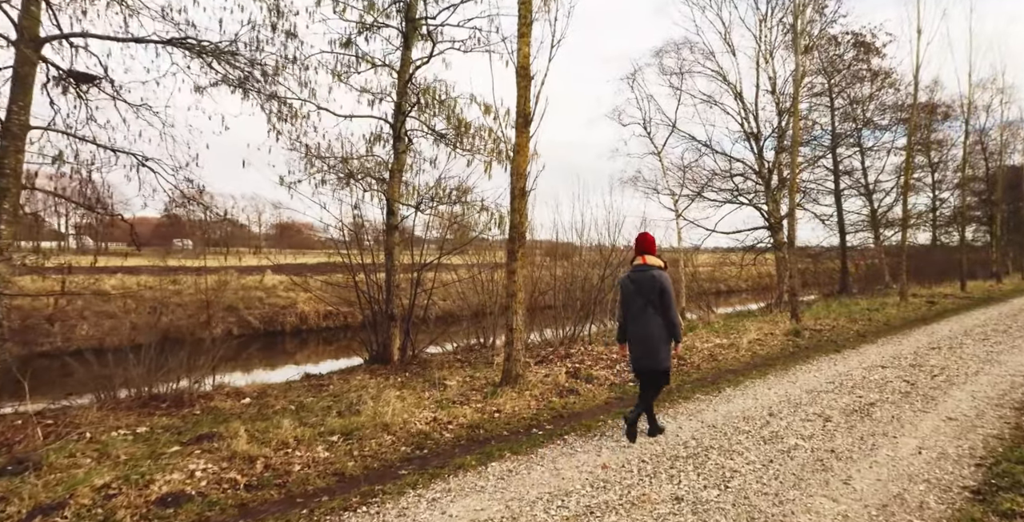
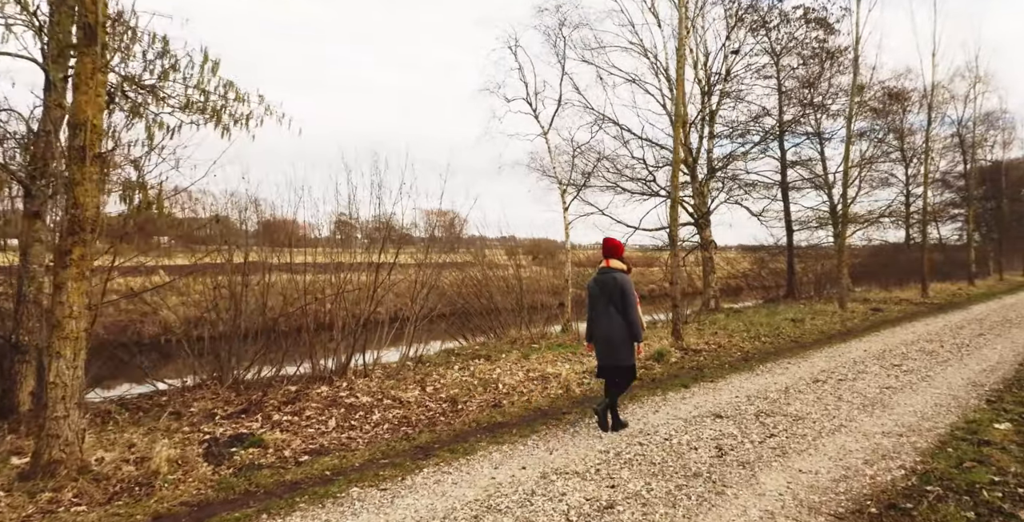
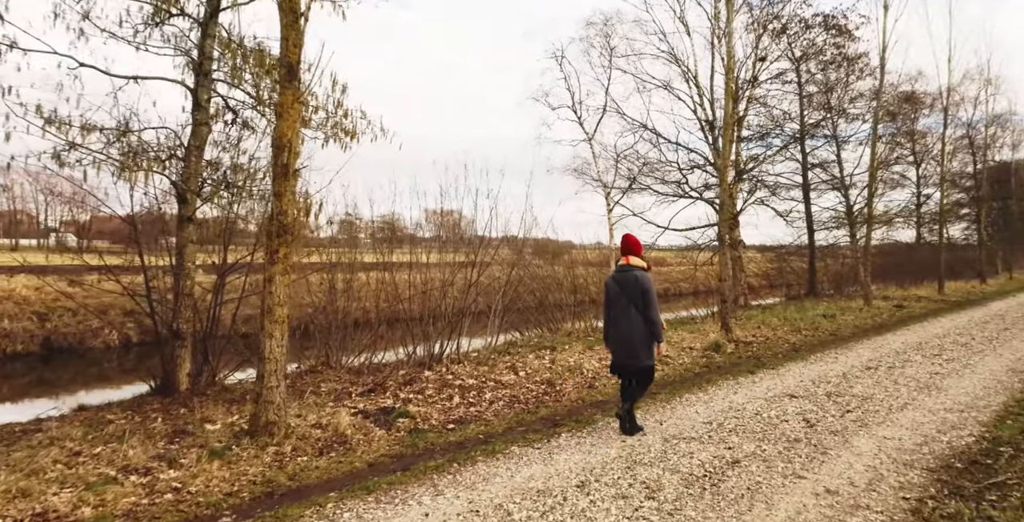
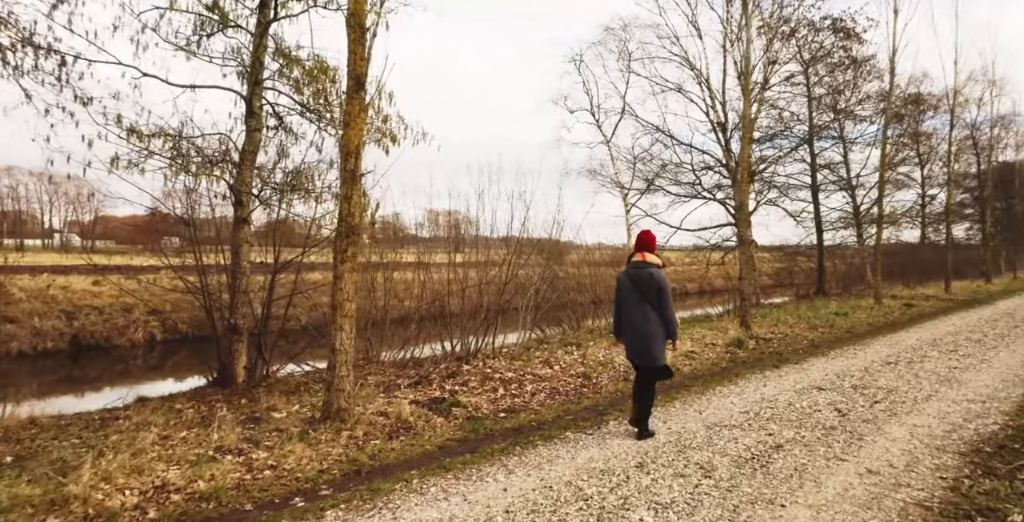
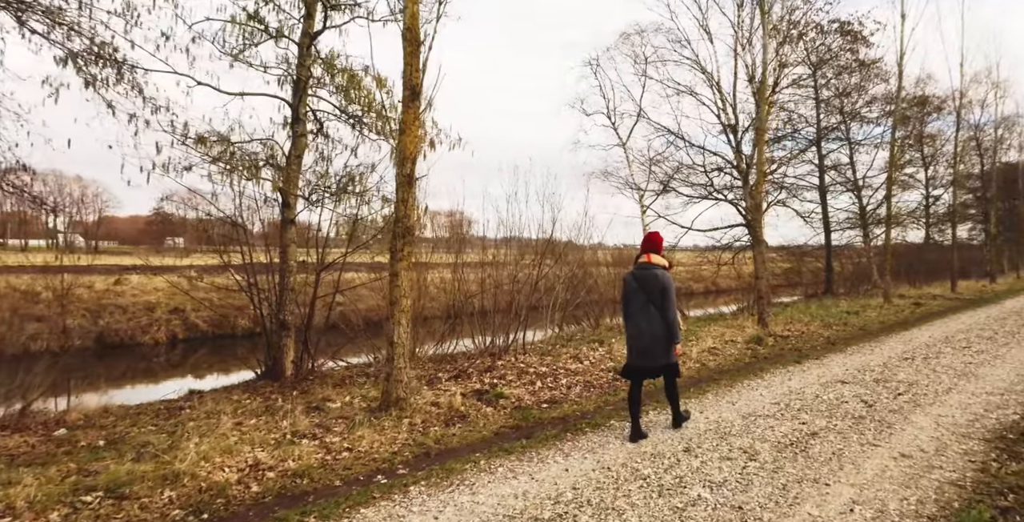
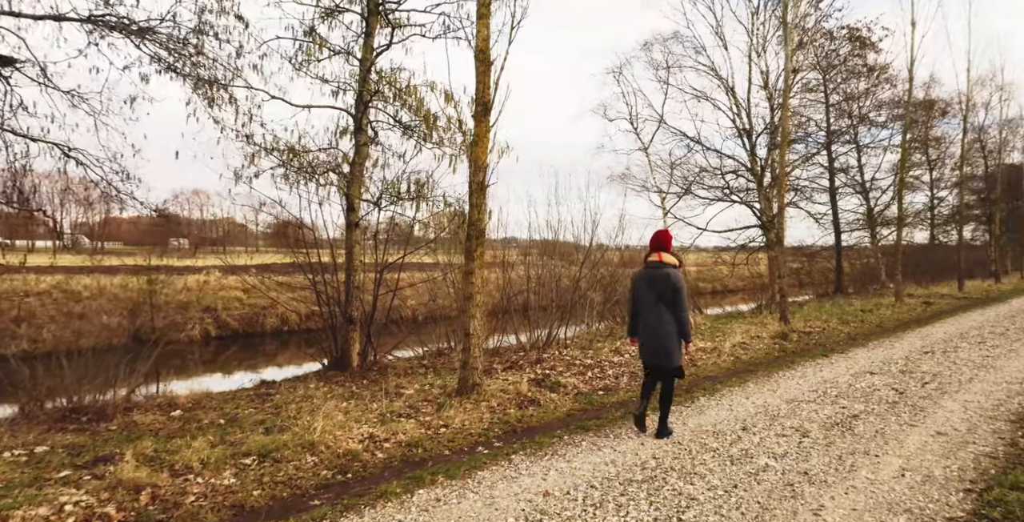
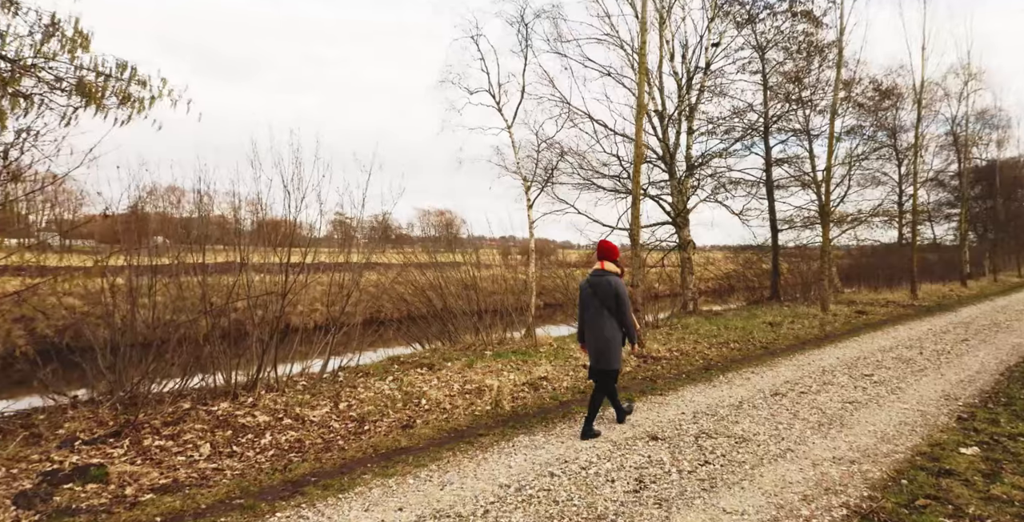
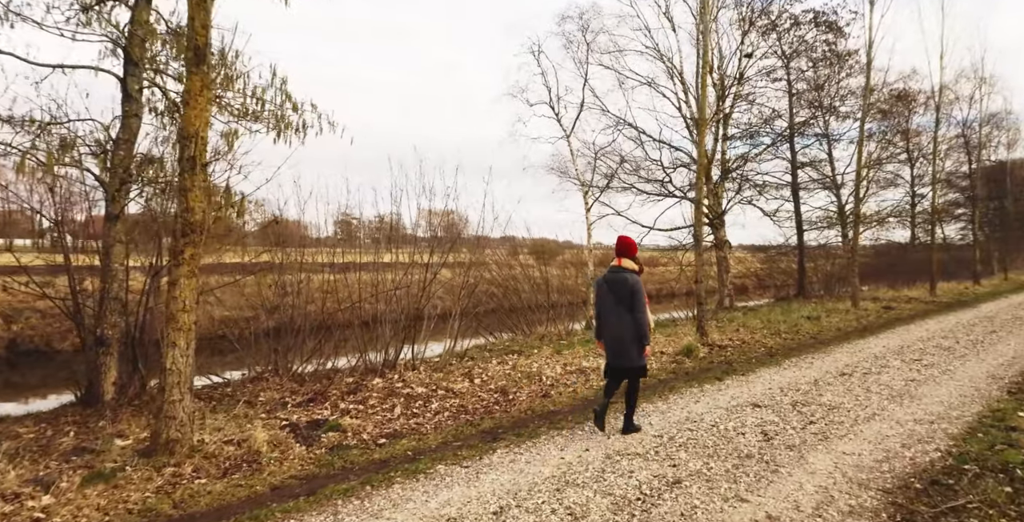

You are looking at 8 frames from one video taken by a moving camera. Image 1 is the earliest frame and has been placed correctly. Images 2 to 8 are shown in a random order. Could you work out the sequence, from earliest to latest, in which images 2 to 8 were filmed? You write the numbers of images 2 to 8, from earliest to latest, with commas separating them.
6, 5, 4, 3, 8, 2, 7
